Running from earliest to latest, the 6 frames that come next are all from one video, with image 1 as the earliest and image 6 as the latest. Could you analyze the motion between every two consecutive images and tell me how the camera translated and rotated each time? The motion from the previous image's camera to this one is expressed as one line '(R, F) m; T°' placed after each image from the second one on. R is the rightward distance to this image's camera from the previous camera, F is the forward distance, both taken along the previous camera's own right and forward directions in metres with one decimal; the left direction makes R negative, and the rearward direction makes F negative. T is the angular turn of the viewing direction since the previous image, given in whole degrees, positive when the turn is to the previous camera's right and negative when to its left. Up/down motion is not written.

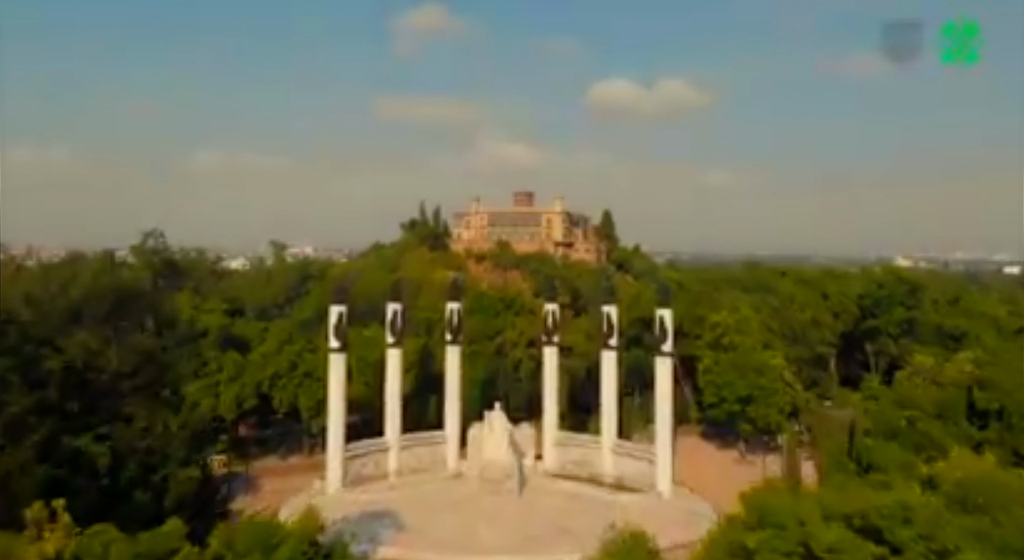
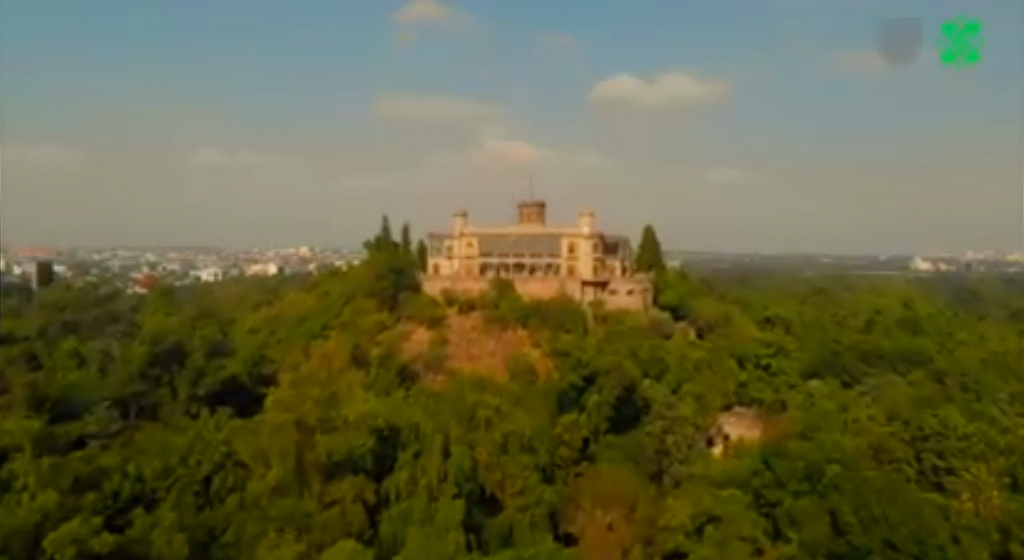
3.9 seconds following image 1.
(-0.1, +18.2) m; 0°
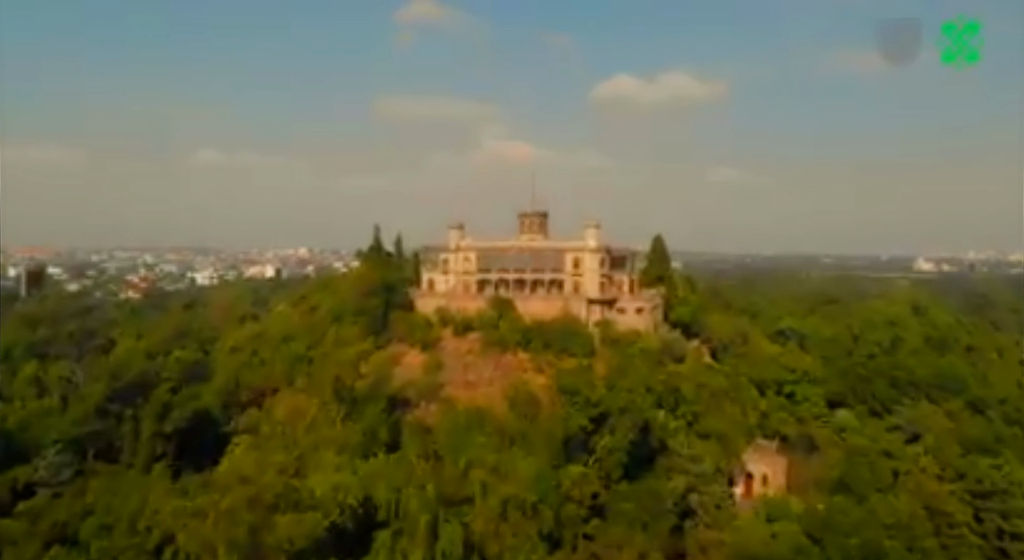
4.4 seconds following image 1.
(0.0, +2.6) m; 0°
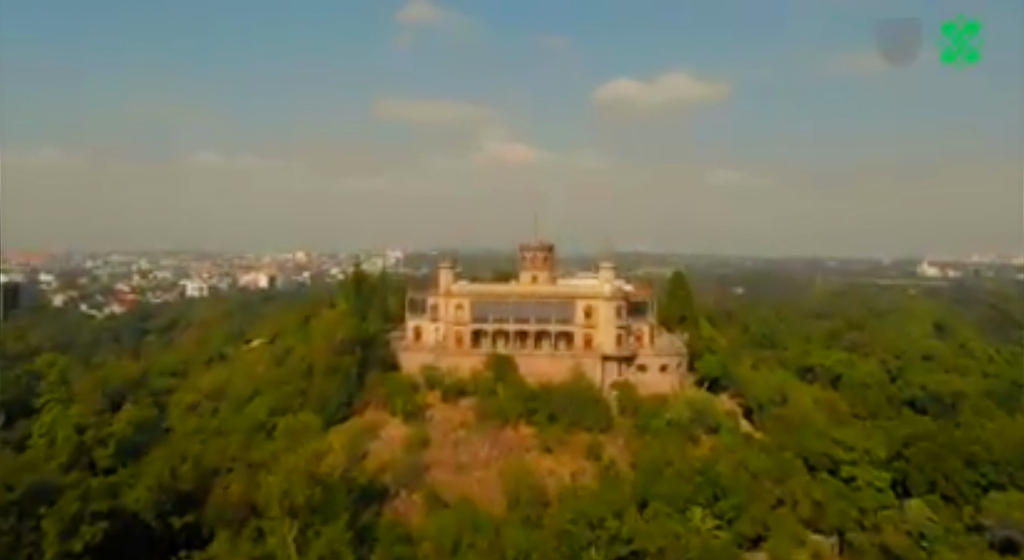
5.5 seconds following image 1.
(0.0, +5.0) m; 0°
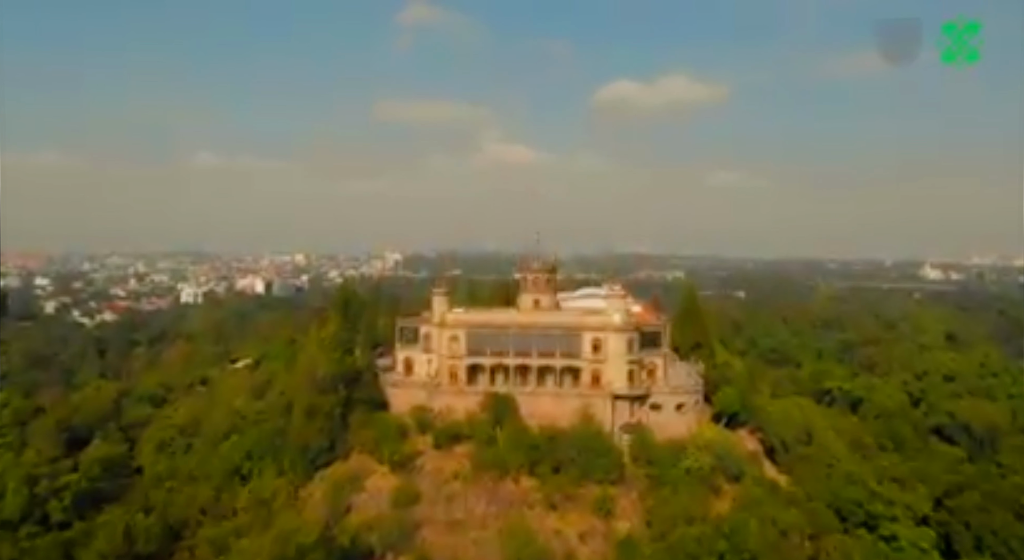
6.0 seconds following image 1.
(0.0, +2.6) m; 0°
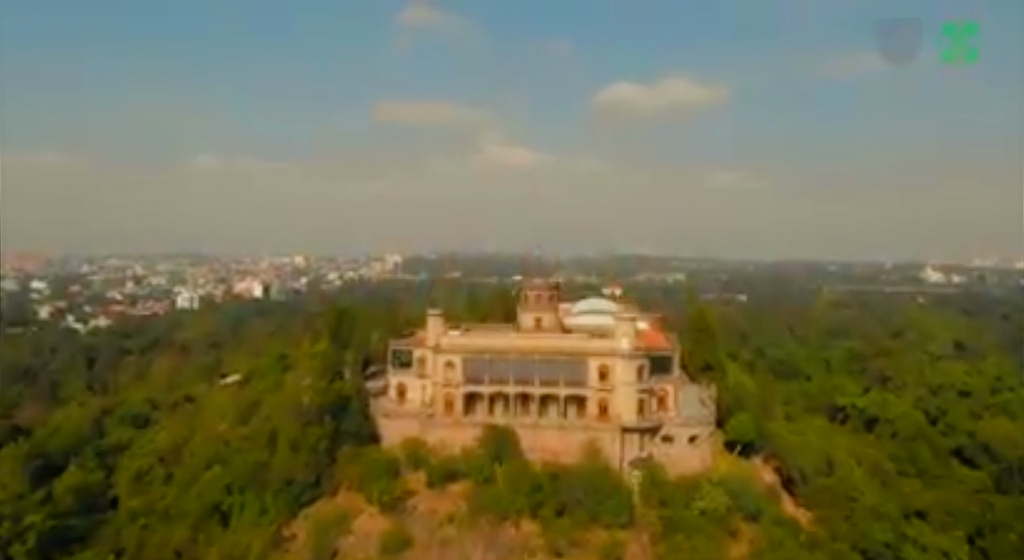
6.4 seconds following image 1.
(0.0, +1.8) m; 0°
